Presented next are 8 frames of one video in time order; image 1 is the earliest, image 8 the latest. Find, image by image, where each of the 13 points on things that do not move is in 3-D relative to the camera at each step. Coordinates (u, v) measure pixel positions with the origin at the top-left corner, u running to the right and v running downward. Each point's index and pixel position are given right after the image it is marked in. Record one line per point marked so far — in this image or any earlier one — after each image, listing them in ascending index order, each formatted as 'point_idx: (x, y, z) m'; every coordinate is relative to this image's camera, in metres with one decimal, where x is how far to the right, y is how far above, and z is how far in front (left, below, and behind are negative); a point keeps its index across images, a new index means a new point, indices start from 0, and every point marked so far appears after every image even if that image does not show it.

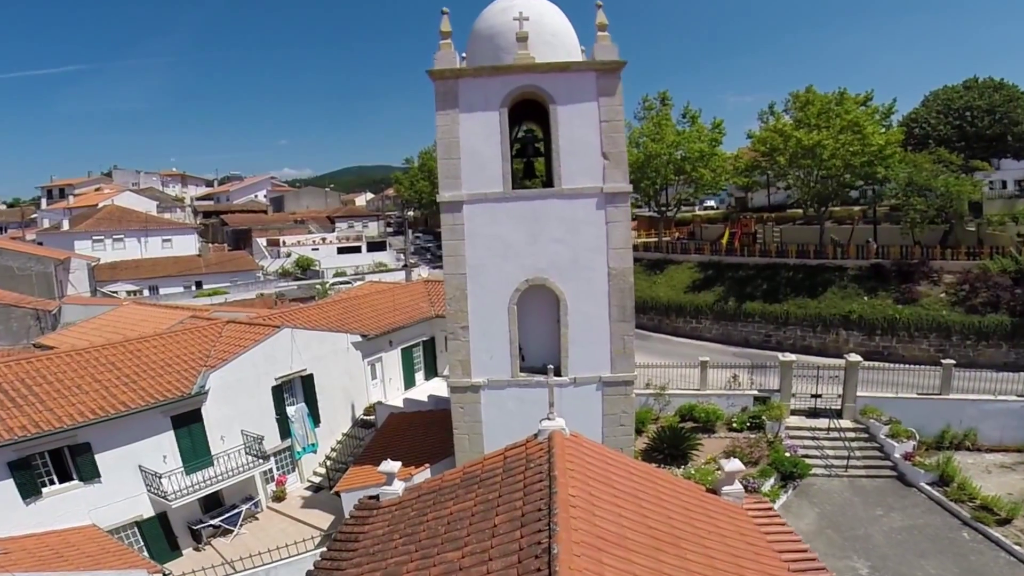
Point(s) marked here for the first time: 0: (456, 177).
0: (-0.9, +1.7, +9.2) m
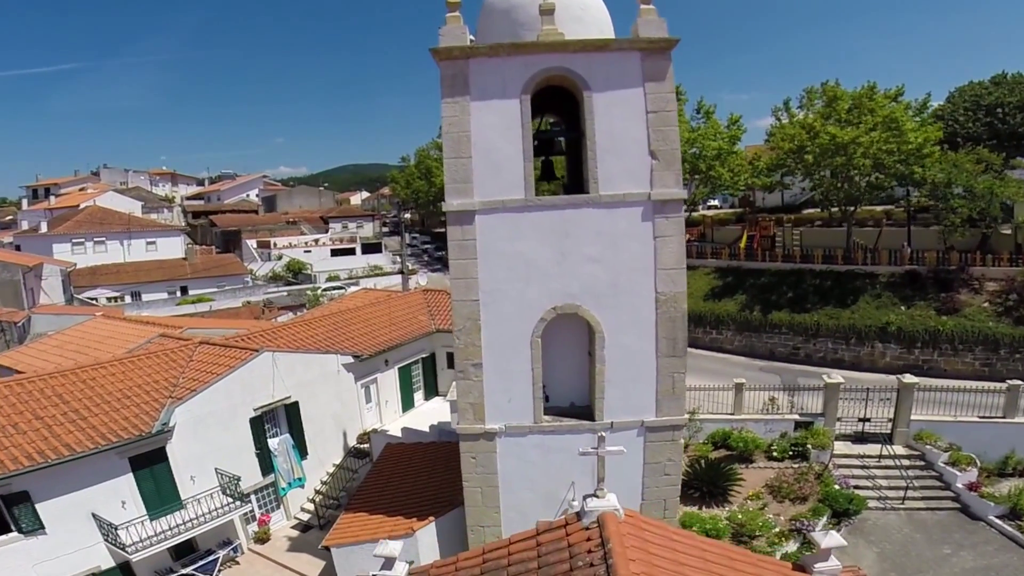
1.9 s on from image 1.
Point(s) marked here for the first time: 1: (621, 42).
0: (-0.6, +1.3, +7.3) m
1: (+1.3, +3.0, +6.9) m
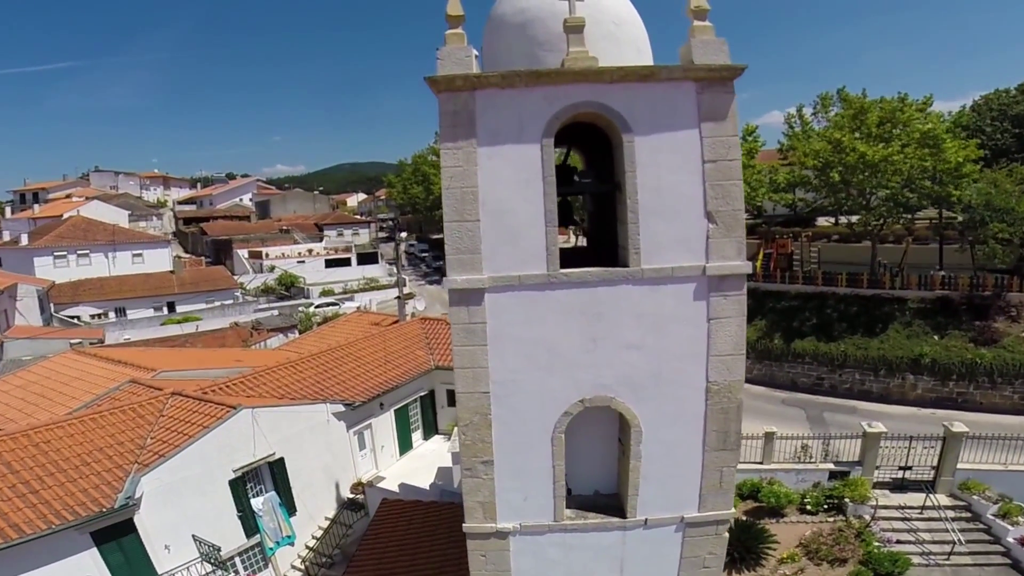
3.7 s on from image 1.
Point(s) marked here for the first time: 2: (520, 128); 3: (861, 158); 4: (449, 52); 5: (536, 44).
0: (-0.4, +0.4, +5.8) m
1: (+1.5, +2.0, +5.4) m
2: (+0.1, +1.5, +5.6) m
3: (+11.4, +4.2, +19.2) m
4: (-0.6, +2.3, +5.5) m
5: (+0.3, +2.6, +6.2) m
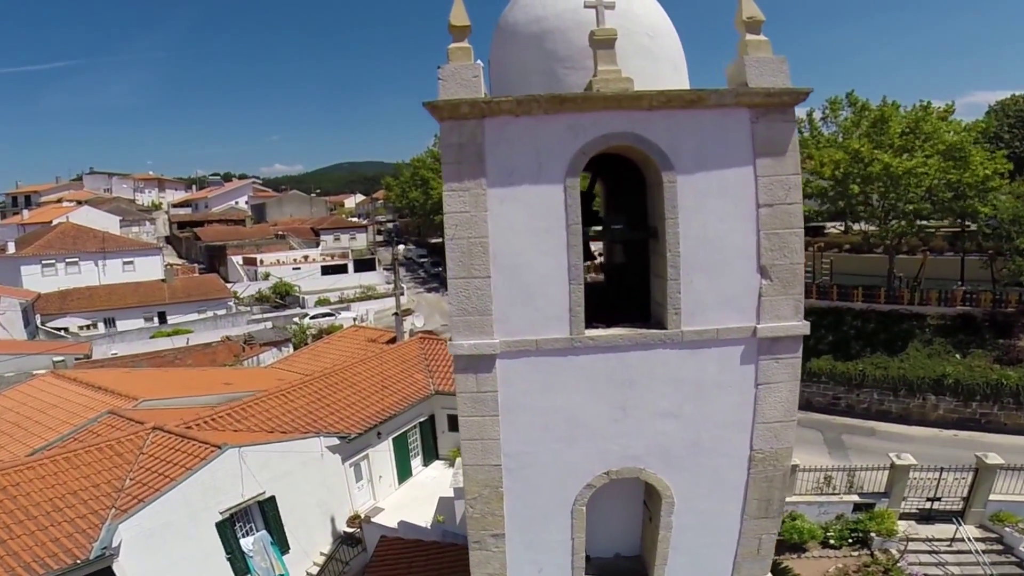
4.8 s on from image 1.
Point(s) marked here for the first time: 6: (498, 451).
0: (-0.2, -0.2, +5.0) m
1: (+1.7, +1.5, +4.6) m
2: (+0.2, +1.0, +4.7) m
3: (+11.5, +3.7, +18.3) m
4: (-0.5, +1.7, +4.7) m
5: (+0.4, +2.0, +5.3) m
6: (-0.1, -1.5, +5.6) m
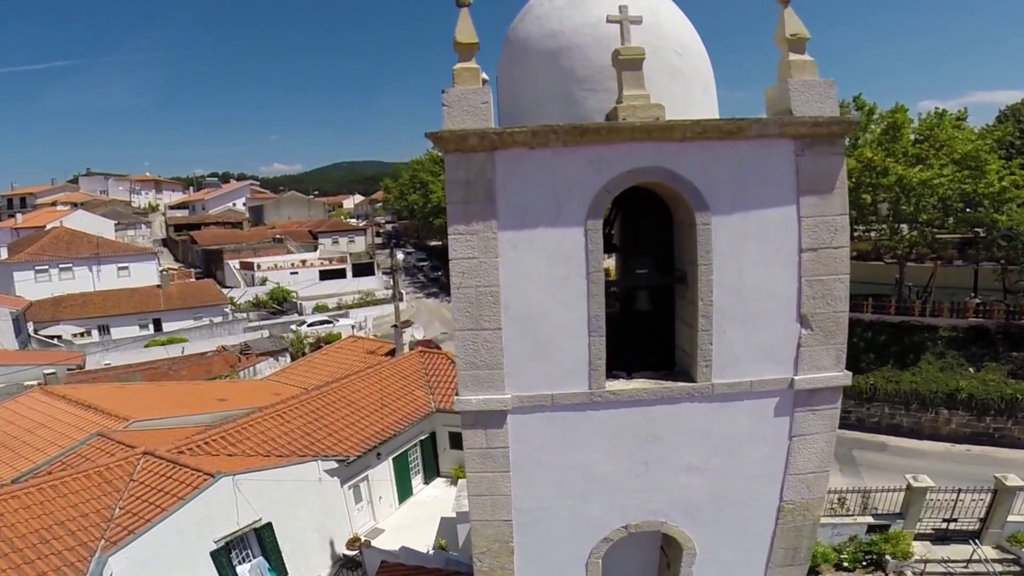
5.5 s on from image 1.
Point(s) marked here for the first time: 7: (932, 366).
0: (-0.1, -0.6, +4.5) m
1: (+1.8, +1.1, +4.1) m
2: (+0.3, +0.6, +4.2) m
3: (+11.5, +3.3, +17.9) m
4: (-0.4, +1.3, +4.2) m
5: (+0.5, +1.7, +4.9) m
6: (0.0, -1.9, +5.2) m
7: (+13.0, -2.4, +18.5) m
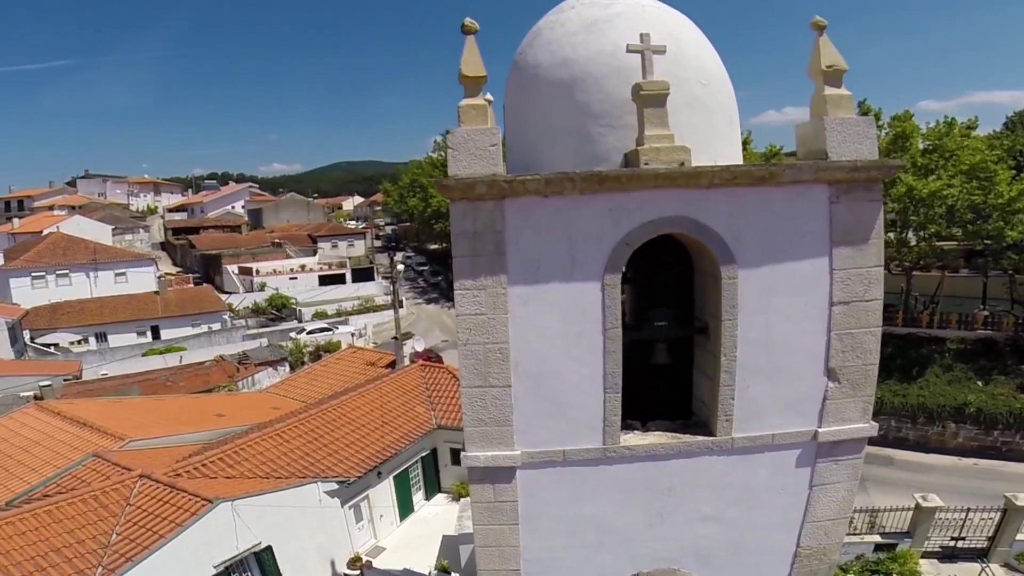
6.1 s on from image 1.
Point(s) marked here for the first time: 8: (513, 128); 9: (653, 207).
0: (-0.1, -0.9, +4.3) m
1: (+1.8, +0.7, +3.9) m
2: (+0.4, +0.2, +4.0) m
3: (+11.6, +3.0, +17.7) m
4: (-0.3, +1.0, +4.0) m
5: (+0.6, +1.3, +4.6) m
6: (+0.1, -2.3, +4.9) m
7: (+13.1, -2.8, +18.3) m
8: (0.0, +1.3, +5.0) m
9: (+0.9, +0.5, +4.0) m
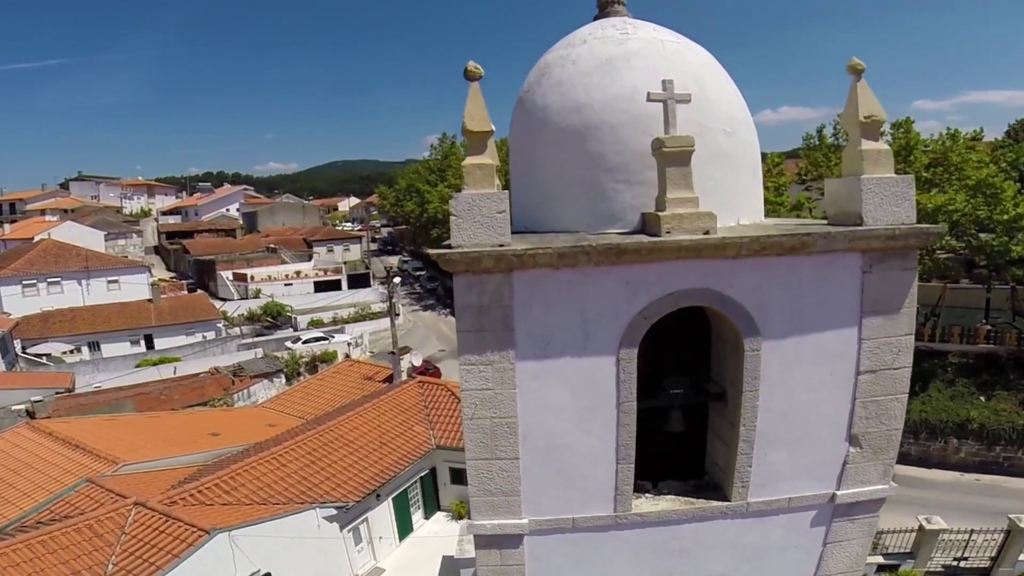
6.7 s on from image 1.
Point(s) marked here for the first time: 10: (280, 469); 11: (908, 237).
0: (0.0, -1.4, +4.1) m
1: (+1.9, +0.3, +3.7) m
2: (+0.5, -0.2, +3.8) m
3: (+11.5, +2.5, +17.6) m
4: (-0.2, +0.5, +3.8) m
5: (+0.6, +0.8, +4.5) m
6: (+0.1, -2.7, +4.8) m
7: (+13.1, -3.2, +18.2) m
8: (+0.1, +0.9, +4.8) m
9: (+1.0, +0.1, +3.8) m
10: (-5.2, -4.0, +13.2) m
11: (+2.4, +0.3, +3.8) m
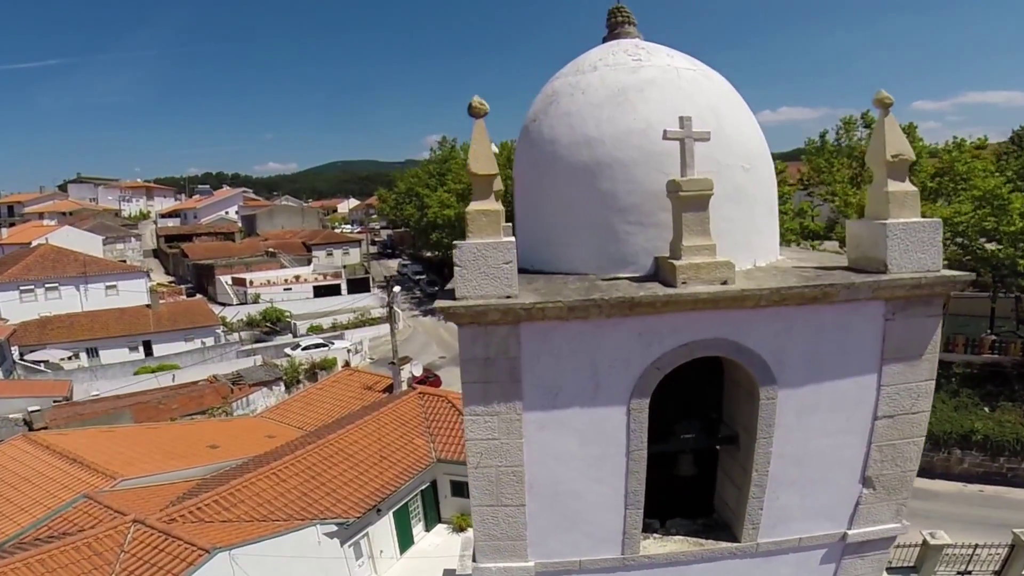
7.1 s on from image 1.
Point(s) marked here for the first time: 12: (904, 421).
0: (0.0, -1.7, +4.0) m
1: (+2.0, 0.0, +3.6) m
2: (+0.5, -0.5, +3.7) m
3: (+11.6, +2.2, +17.5) m
4: (-0.2, +0.2, +3.7) m
5: (+0.7, +0.6, +4.4) m
6: (+0.2, -3.0, +4.7) m
7: (+13.1, -3.5, +18.1) m
8: (+0.1, +0.6, +4.7) m
9: (+1.0, -0.2, +3.7) m
10: (-5.2, -4.3, +13.1) m
11: (+2.5, 0.0, +3.8) m
12: (+2.5, -0.9, +4.0) m
